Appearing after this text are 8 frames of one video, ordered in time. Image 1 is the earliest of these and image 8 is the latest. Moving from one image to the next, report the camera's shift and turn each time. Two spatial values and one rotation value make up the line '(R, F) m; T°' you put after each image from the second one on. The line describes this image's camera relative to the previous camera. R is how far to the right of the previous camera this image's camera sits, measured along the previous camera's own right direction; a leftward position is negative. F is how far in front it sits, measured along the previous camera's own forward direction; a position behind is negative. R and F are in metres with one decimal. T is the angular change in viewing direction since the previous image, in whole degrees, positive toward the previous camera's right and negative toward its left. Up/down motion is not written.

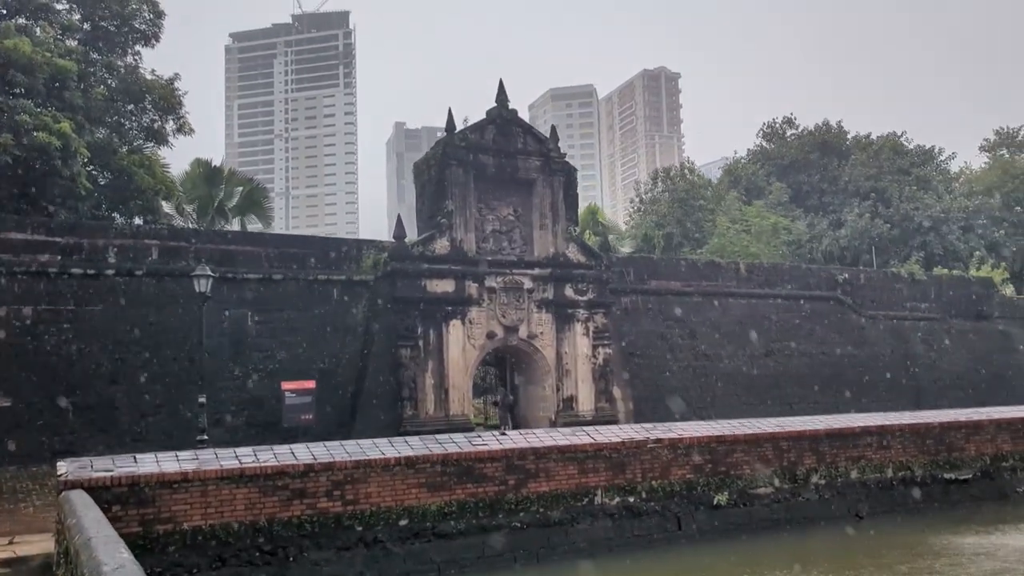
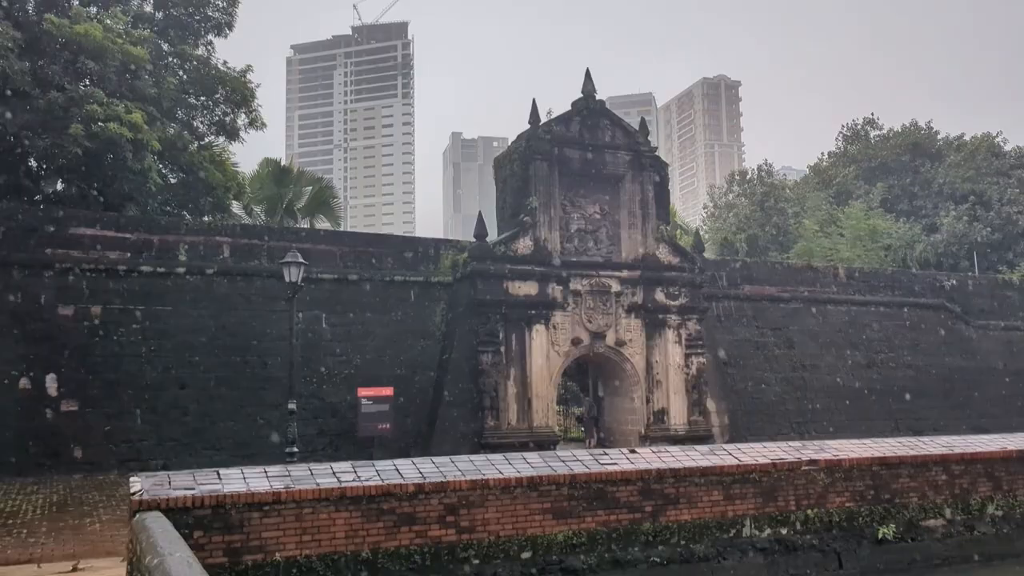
(-0.6, +1.0) m; -4°
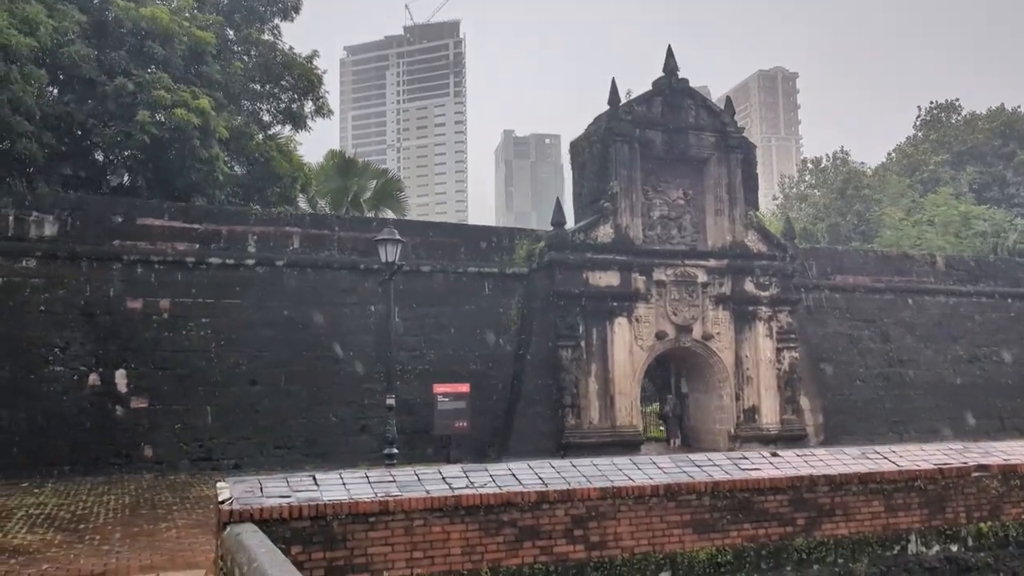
(-0.5, +0.7) m; -3°
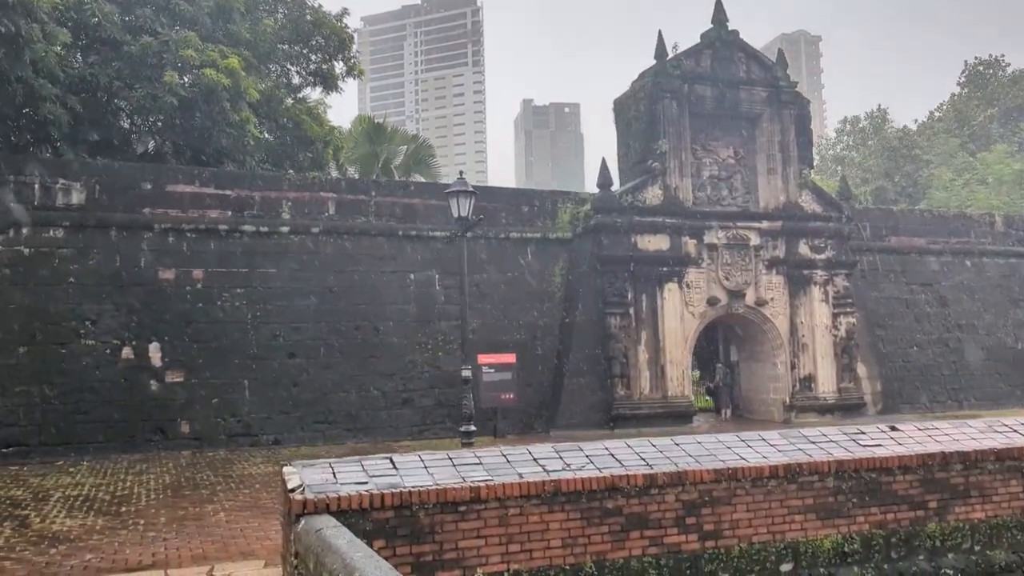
(-0.4, +0.6) m; -1°
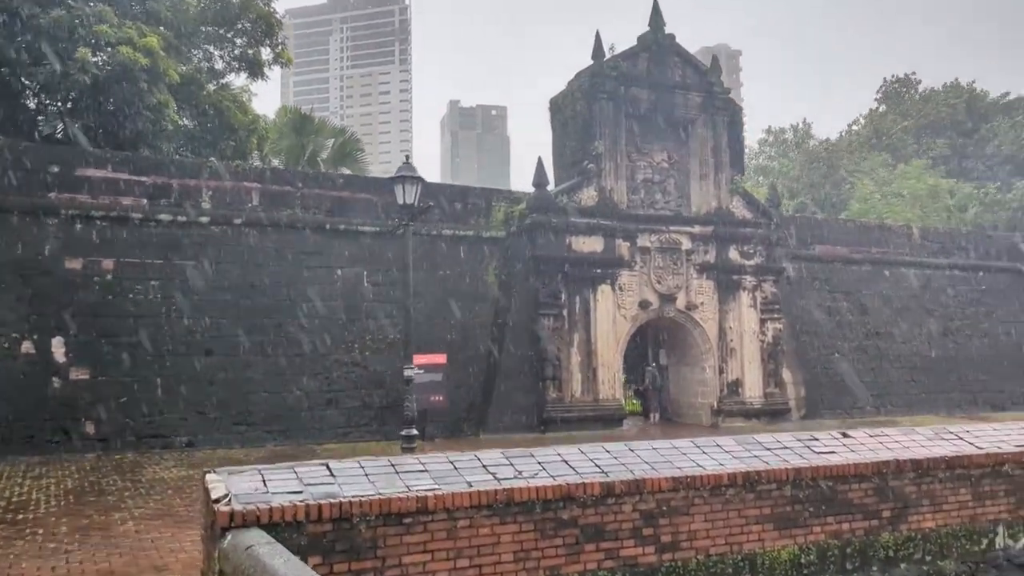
(-0.1, +0.3) m; +5°
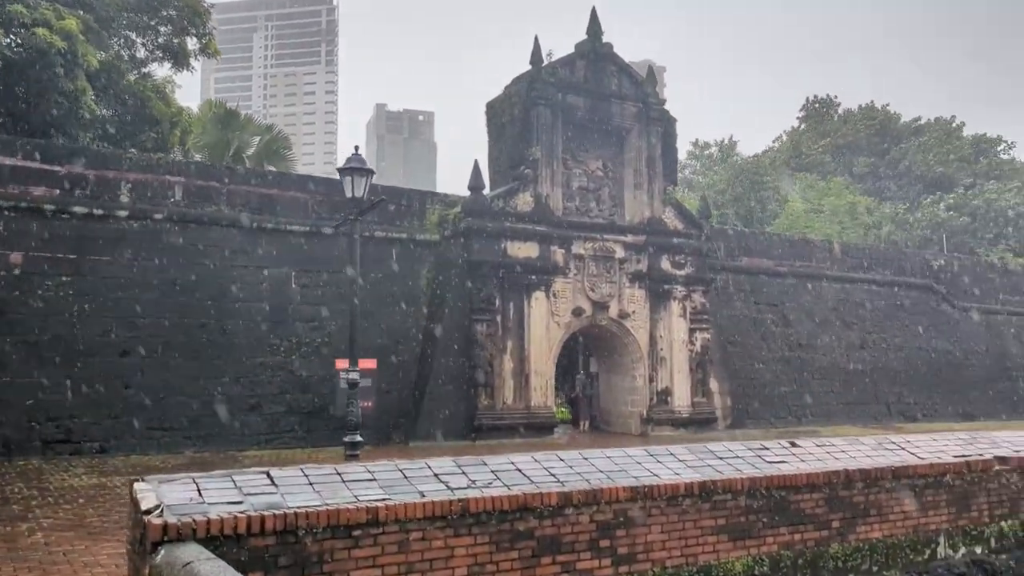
(-0.1, +0.2) m; +5°
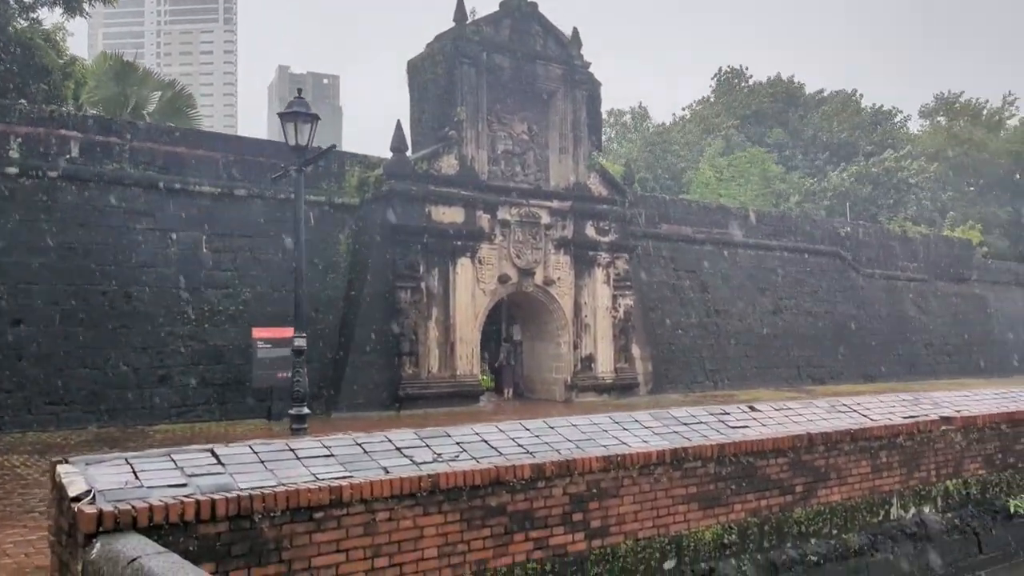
(-0.2, +0.3) m; +6°
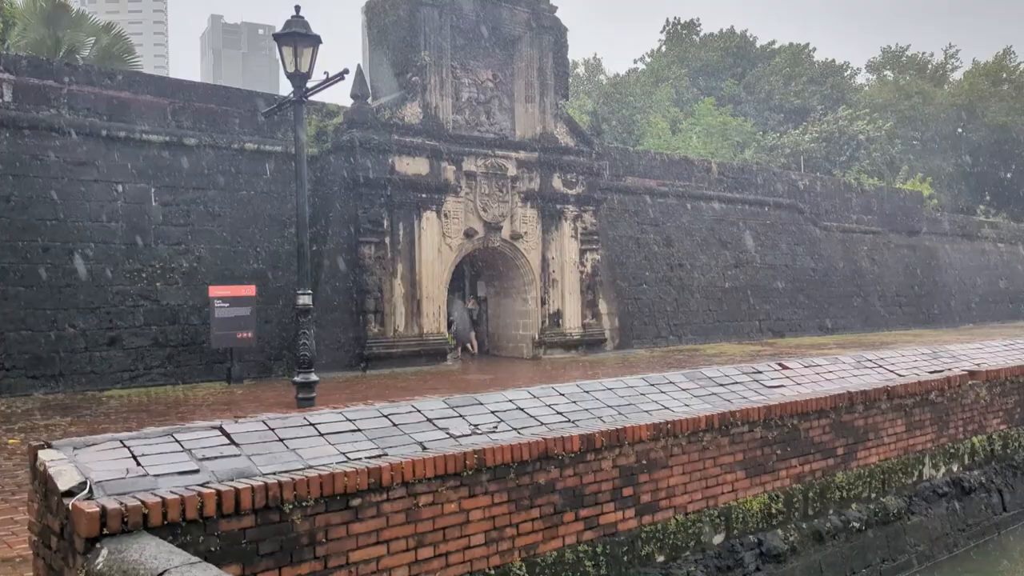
(-0.4, +0.4) m; +4°
